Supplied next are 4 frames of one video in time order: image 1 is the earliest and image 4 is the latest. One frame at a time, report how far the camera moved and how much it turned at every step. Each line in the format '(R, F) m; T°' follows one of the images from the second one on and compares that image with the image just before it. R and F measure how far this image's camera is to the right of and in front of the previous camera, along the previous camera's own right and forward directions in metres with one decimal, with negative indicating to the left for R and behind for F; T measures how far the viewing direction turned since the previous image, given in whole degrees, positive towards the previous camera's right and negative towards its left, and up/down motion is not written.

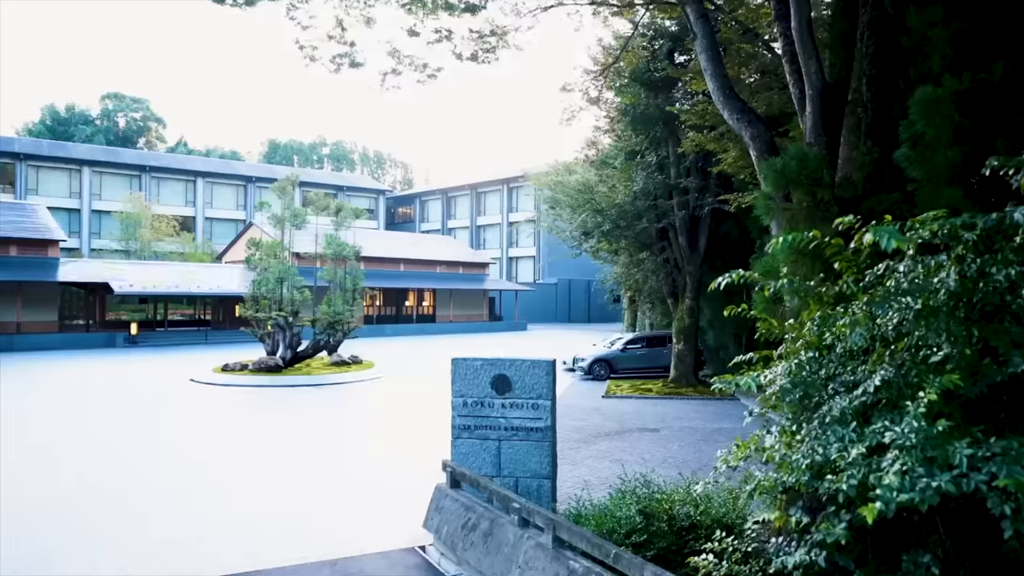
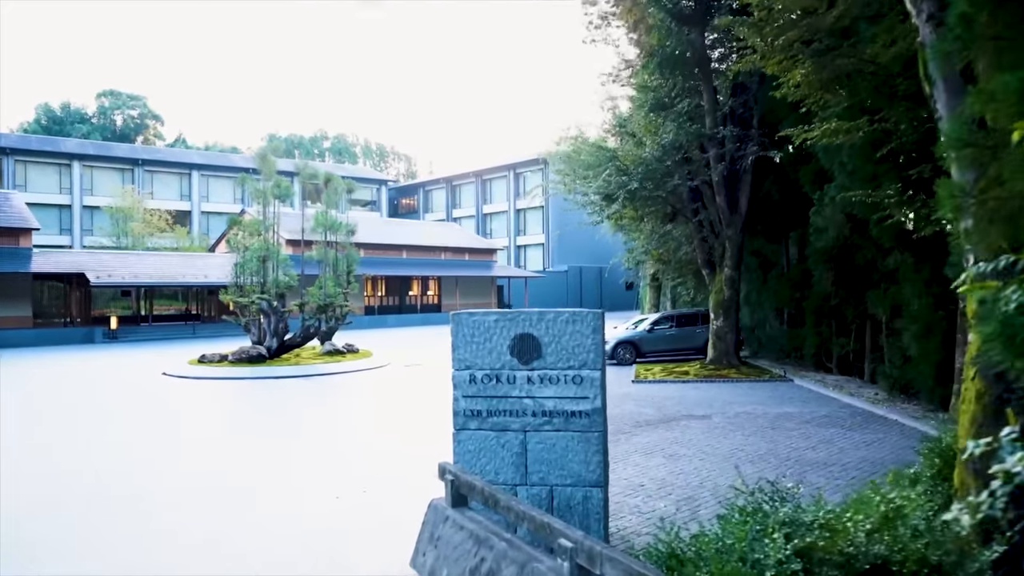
(-0.1, +2.3) m; -1°
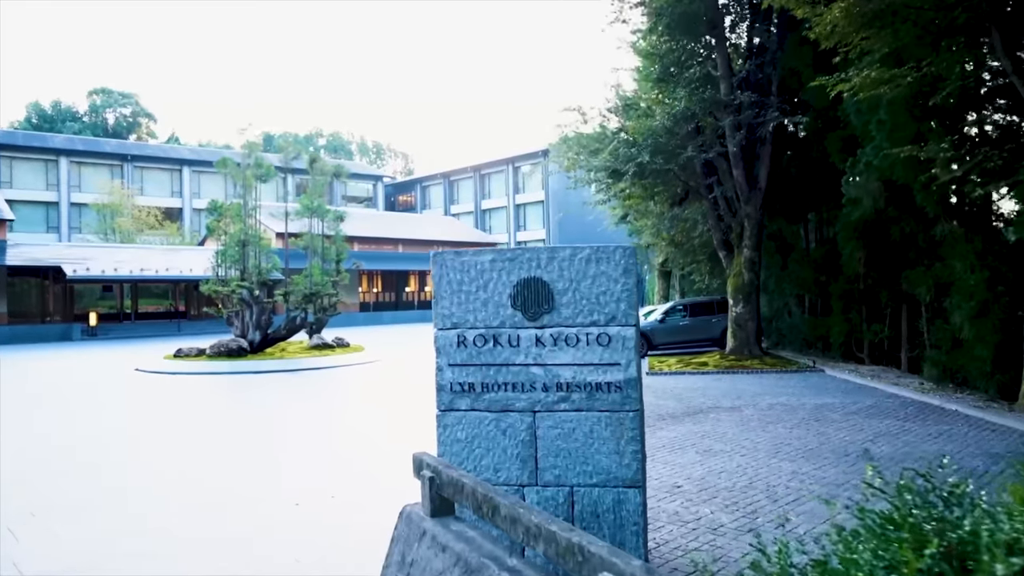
(0.0, +1.3) m; 0°
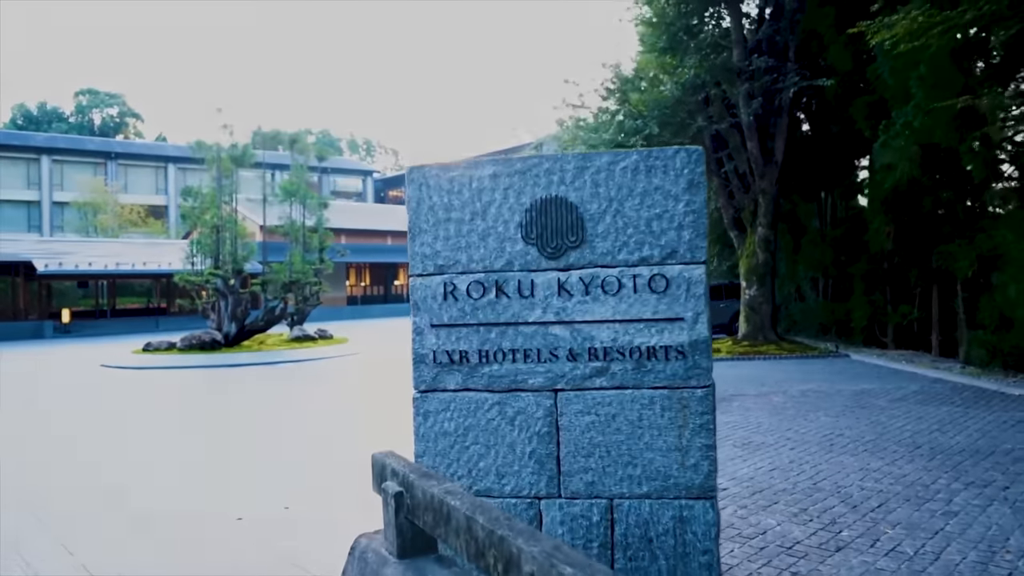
(-0.1, +1.1) m; 0°
